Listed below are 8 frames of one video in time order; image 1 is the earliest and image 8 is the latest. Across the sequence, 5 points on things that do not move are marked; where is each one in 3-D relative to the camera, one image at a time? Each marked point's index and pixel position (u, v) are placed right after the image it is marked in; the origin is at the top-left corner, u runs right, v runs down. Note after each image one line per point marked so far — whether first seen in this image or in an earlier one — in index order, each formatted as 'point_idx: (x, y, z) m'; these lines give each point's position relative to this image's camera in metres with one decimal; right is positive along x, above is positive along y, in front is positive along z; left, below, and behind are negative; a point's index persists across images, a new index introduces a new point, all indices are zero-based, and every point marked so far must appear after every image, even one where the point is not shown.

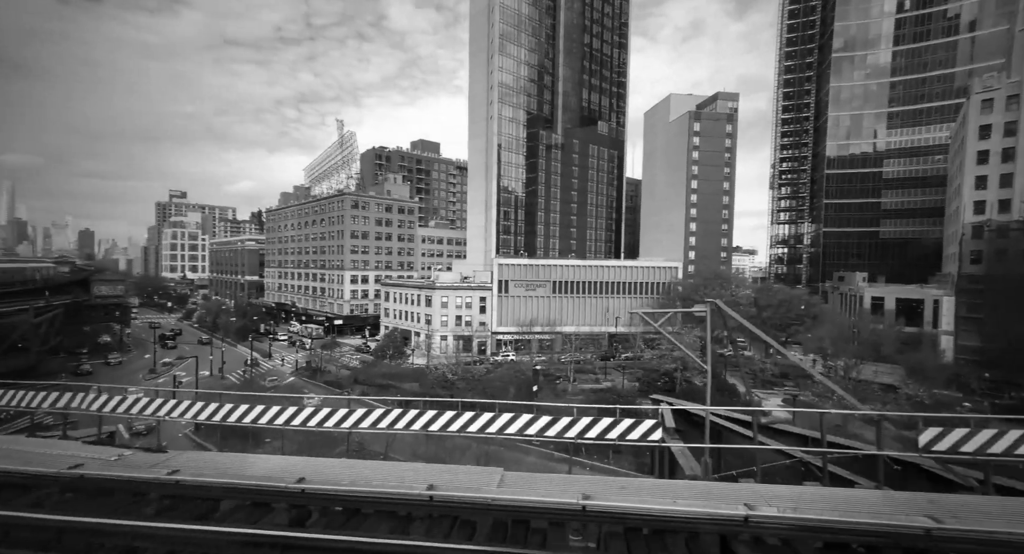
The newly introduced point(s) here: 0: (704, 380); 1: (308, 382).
0: (+7.3, -4.0, +17.3) m
1: (-8.0, -4.2, +18.0) m
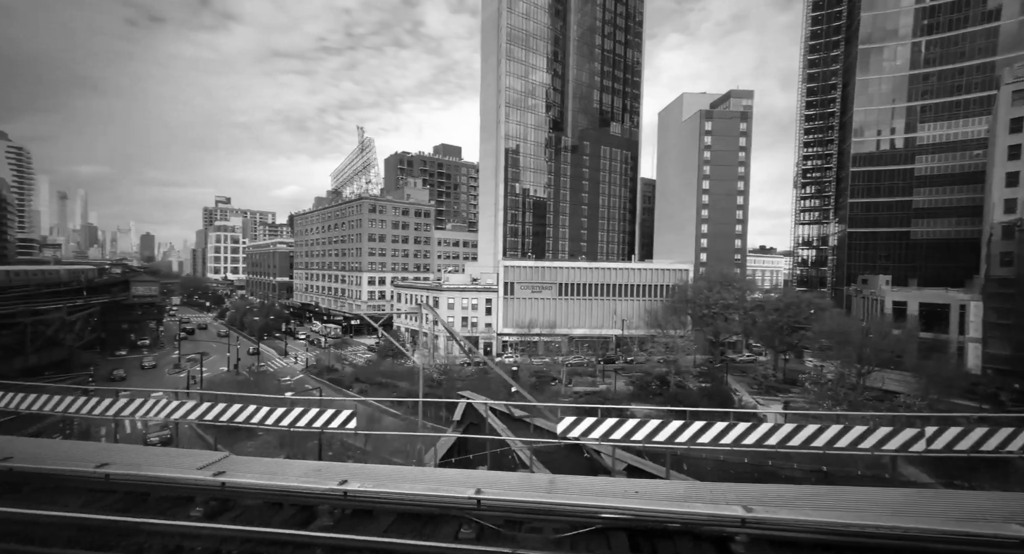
0: (+6.9, -4.1, +17.0) m
1: (-8.2, -4.3, +18.9) m
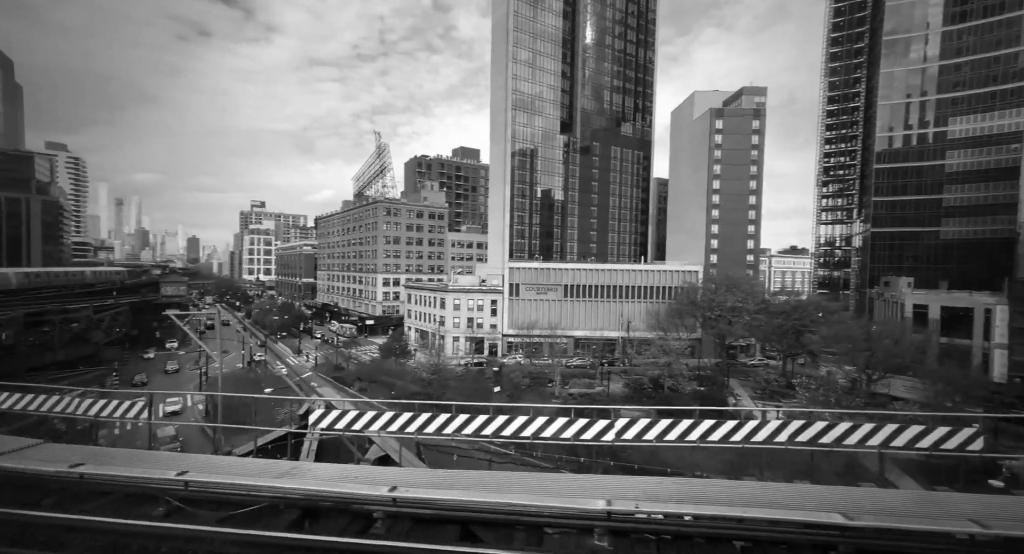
0: (+6.7, -4.1, +16.8) m
1: (-8.3, -4.4, +19.7) m
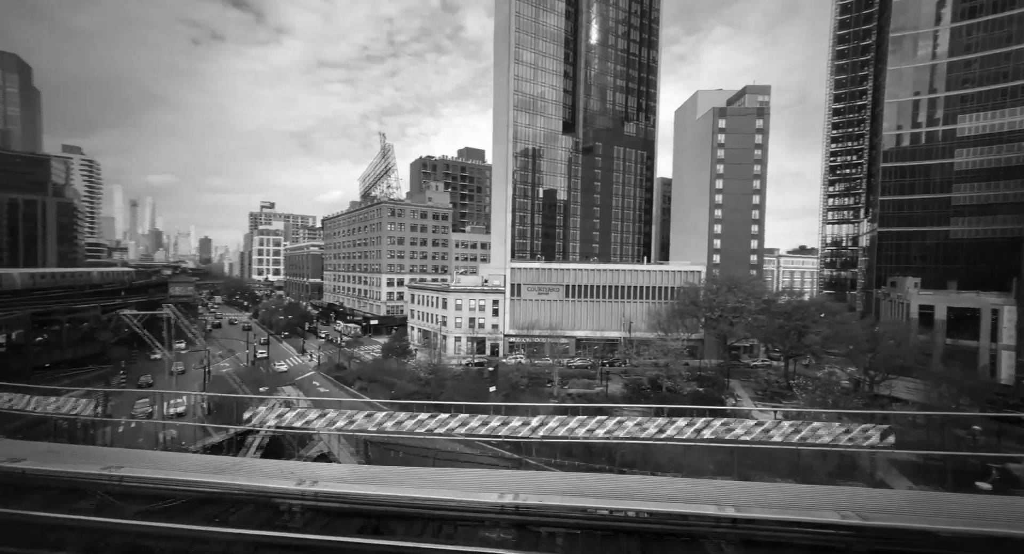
0: (+6.6, -4.1, +16.7) m
1: (-8.3, -4.4, +19.9) m
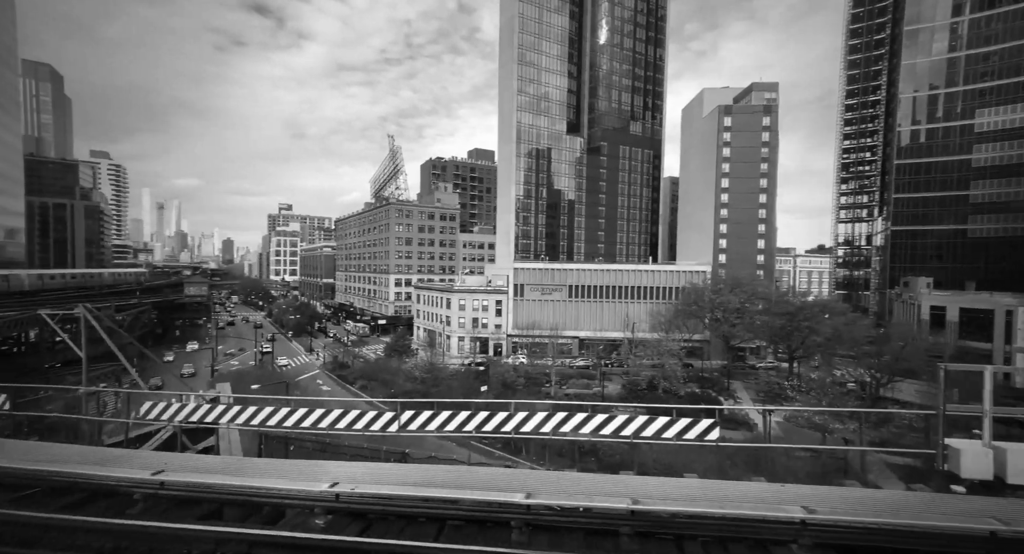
0: (+6.4, -4.2, +16.6) m
1: (-8.3, -4.4, +20.3) m
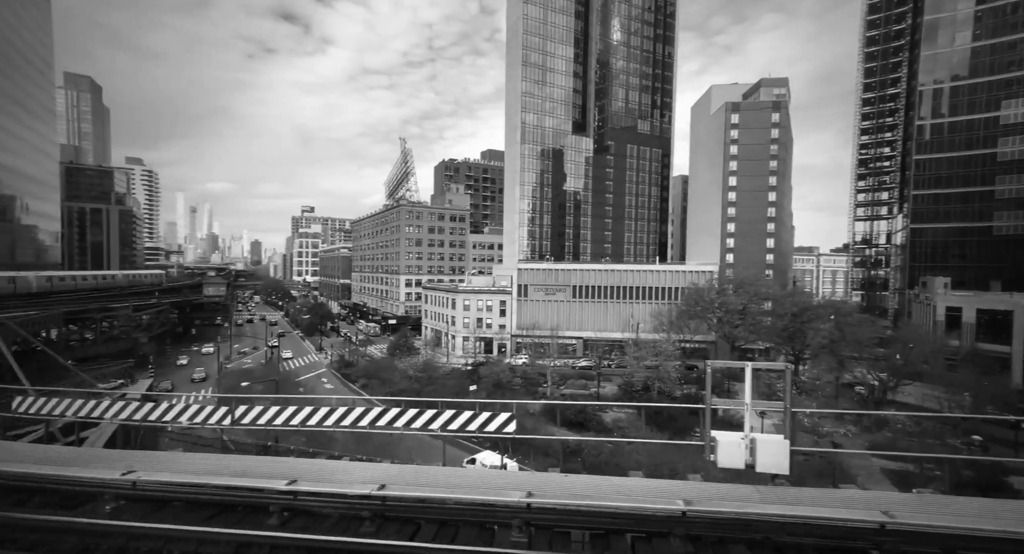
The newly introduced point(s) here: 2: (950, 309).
0: (+6.2, -4.2, +16.4) m
1: (-8.3, -4.5, +20.9) m
2: (+18.8, -1.4, +19.4) m
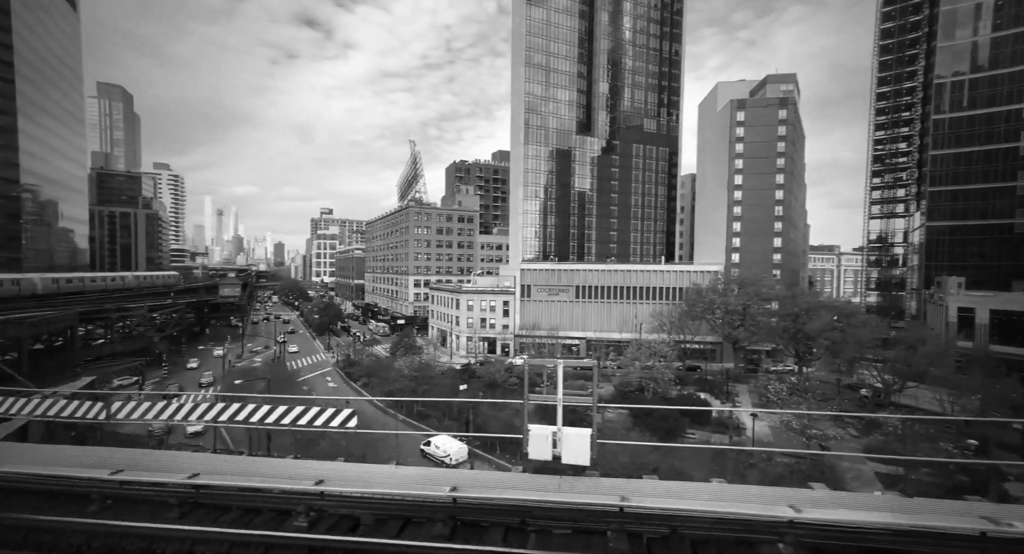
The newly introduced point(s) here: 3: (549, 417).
0: (+6.0, -4.2, +16.3) m
1: (-8.3, -4.5, +21.4) m
2: (+18.7, -1.3, +18.7) m
3: (+1.2, -4.6, +14.8) m
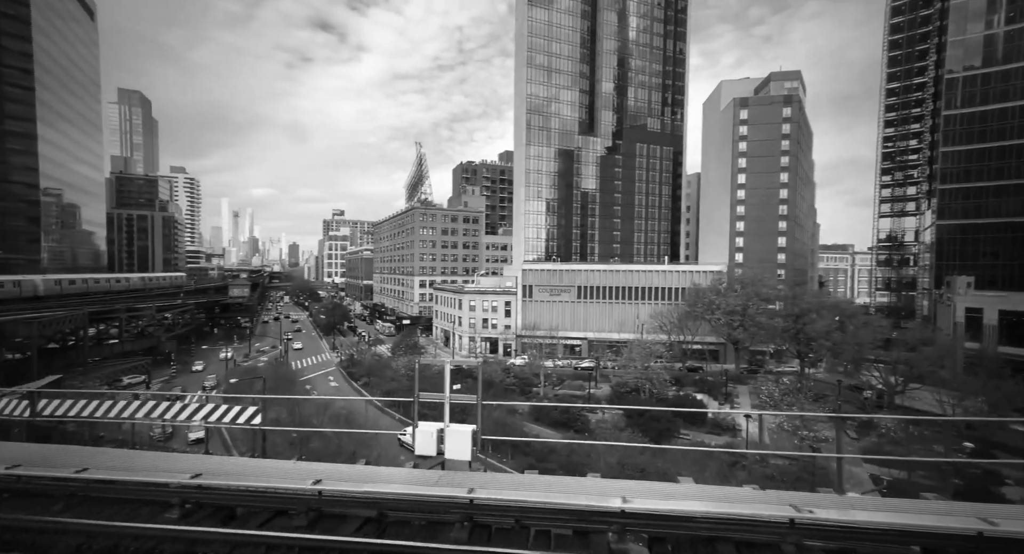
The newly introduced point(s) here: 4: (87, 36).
0: (+5.9, -4.2, +16.2) m
1: (-8.3, -4.5, +21.7) m
2: (+18.6, -1.3, +18.3) m
3: (+1.0, -4.6, +14.9) m
4: (-17.2, +9.7, +18.3) m
